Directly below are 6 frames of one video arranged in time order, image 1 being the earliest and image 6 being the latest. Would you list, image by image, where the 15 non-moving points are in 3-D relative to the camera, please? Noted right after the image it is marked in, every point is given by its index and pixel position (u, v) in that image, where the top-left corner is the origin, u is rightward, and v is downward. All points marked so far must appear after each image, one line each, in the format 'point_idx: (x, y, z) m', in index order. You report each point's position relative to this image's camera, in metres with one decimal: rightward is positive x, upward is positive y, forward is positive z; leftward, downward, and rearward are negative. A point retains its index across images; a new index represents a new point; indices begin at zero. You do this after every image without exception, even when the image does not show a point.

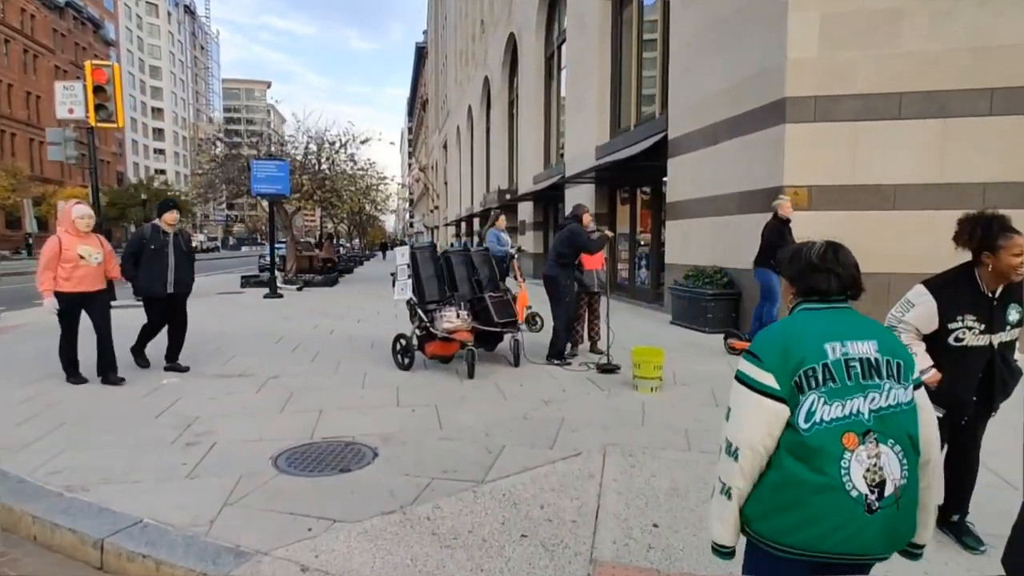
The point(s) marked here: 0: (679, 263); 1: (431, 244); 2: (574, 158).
0: (+3.2, +0.5, +11.6) m
1: (-1.0, +0.5, +7.2) m
2: (+1.9, +3.9, +17.9) m
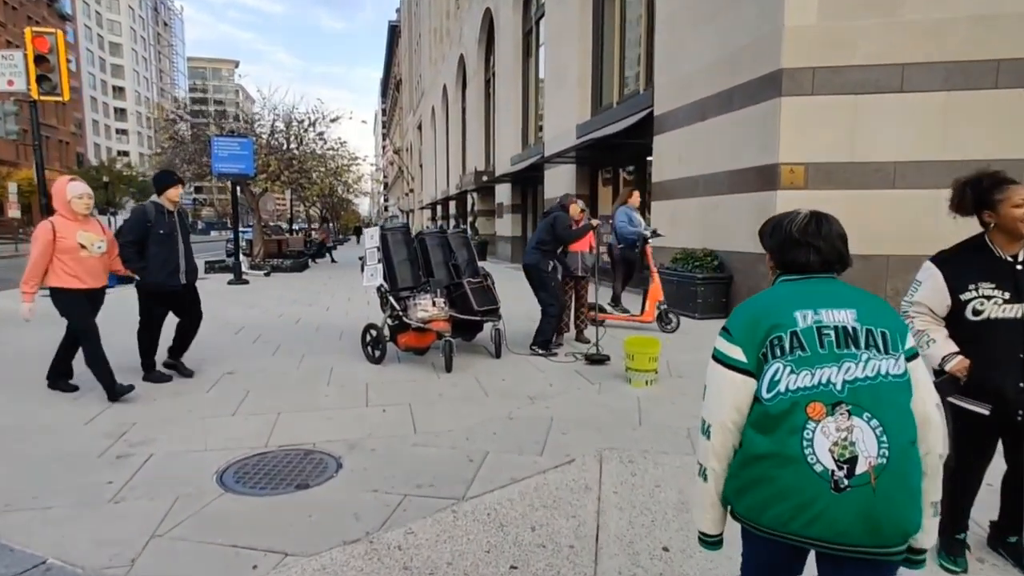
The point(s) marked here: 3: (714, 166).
0: (+2.9, +0.8, +11.1) m
1: (-1.2, +0.7, +6.6) m
2: (+1.2, +4.3, +17.3) m
3: (+3.3, +2.0, +9.6) m
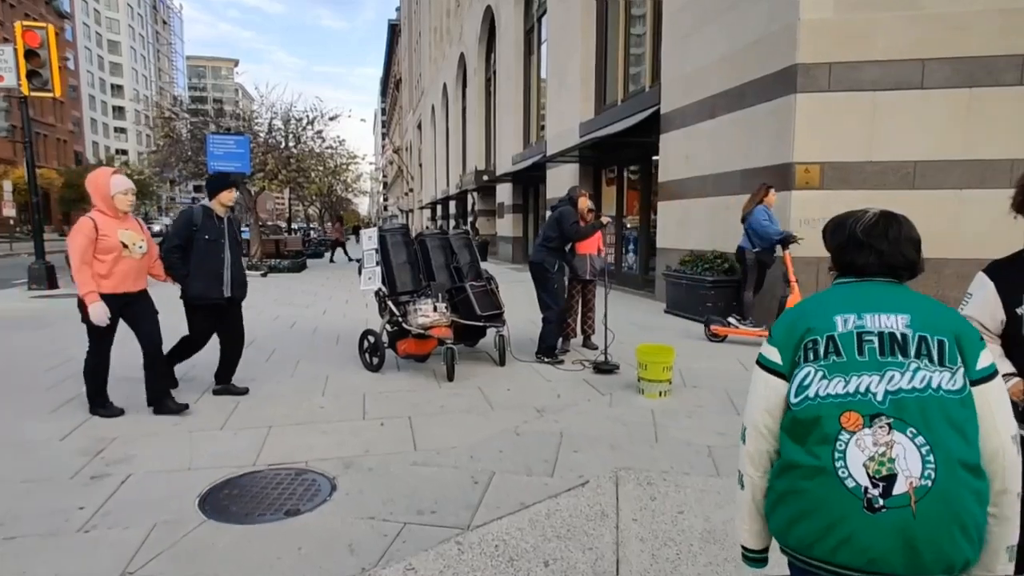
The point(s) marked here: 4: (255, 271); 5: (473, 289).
0: (+2.9, +0.7, +10.8) m
1: (-1.1, +0.6, +6.3) m
2: (+1.3, +4.3, +17.0) m
3: (+3.3, +1.9, +9.3) m
4: (-7.6, +0.5, +17.7) m
5: (-0.4, 0.0, +6.2) m
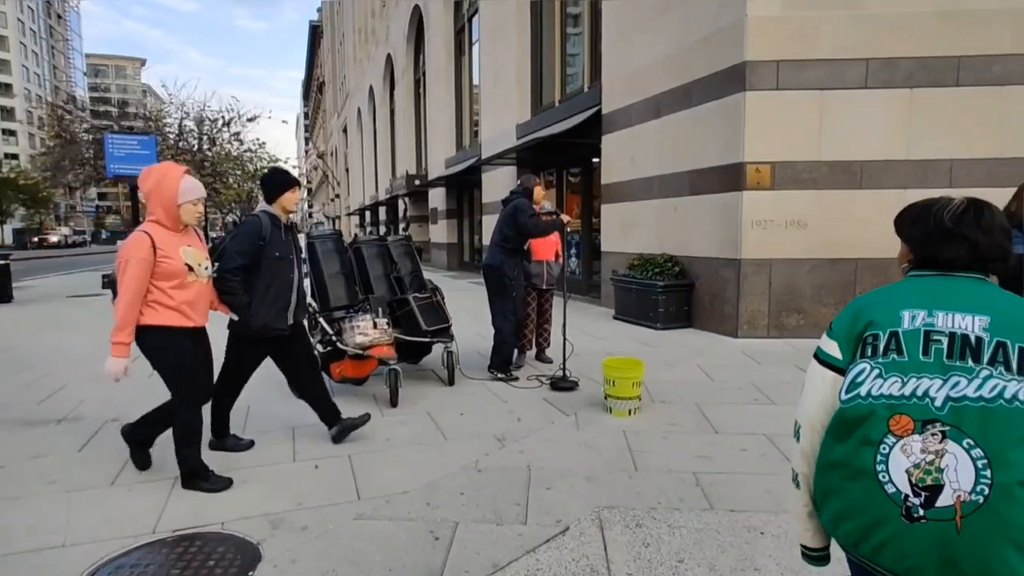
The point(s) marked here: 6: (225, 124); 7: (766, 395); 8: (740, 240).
0: (+1.9, +0.7, +10.5) m
1: (-1.6, +0.5, +5.5) m
2: (-0.5, +4.1, +16.5) m
3: (+2.4, +1.8, +9.1) m
4: (-9.3, +0.1, +16.1) m
5: (-0.9, -0.1, +5.5) m
6: (-9.3, +5.3, +19.5) m
7: (+2.3, -1.0, +5.4) m
8: (+3.0, +0.6, +7.8) m
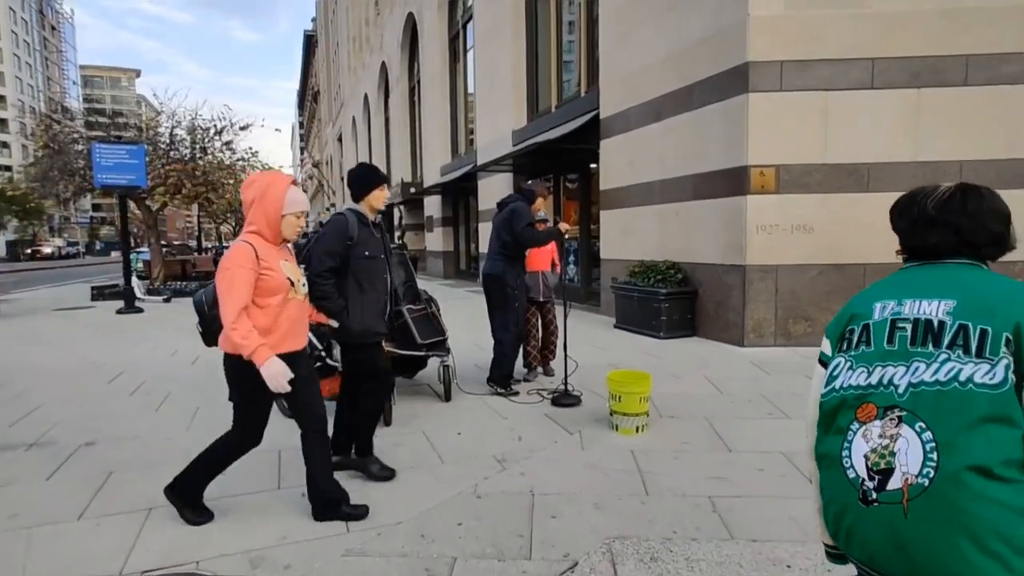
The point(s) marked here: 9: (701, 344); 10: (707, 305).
0: (+1.8, +0.5, +10.3) m
1: (-1.6, +0.4, +5.3) m
2: (-0.6, +3.9, +16.3) m
3: (+2.4, +1.7, +8.9) m
4: (-9.4, -0.2, +15.8) m
5: (-0.9, -0.2, +5.3) m
6: (-9.5, +5.0, +19.2) m
7: (+2.3, -1.0, +5.1) m
8: (+2.9, +0.5, +7.6) m
9: (+2.5, -0.7, +7.9) m
10: (+2.7, -0.2, +8.3) m
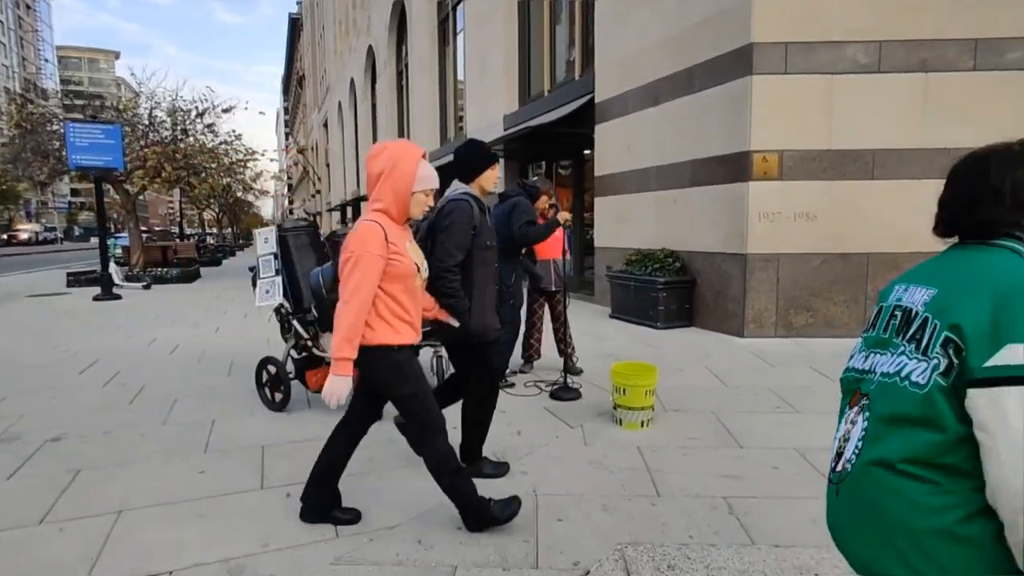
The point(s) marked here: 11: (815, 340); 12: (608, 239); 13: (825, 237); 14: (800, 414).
0: (+1.7, +0.7, +10.0) m
1: (-1.7, +0.5, +5.0) m
2: (-0.9, +4.2, +15.9) m
3: (+2.3, +1.9, +8.6) m
4: (-9.6, +0.1, +15.3) m
5: (-0.9, -0.1, +5.0) m
6: (-9.8, +5.4, +18.7) m
7: (+2.2, -0.9, +4.9) m
8: (+2.9, +0.7, +7.4) m
9: (+2.4, -0.6, +7.7) m
10: (+2.6, -0.1, +8.1) m
11: (+3.7, -0.6, +7.3) m
12: (+1.6, +0.8, +10.2) m
13: (+3.8, +0.6, +7.3) m
14: (+2.2, -1.0, +4.7) m
